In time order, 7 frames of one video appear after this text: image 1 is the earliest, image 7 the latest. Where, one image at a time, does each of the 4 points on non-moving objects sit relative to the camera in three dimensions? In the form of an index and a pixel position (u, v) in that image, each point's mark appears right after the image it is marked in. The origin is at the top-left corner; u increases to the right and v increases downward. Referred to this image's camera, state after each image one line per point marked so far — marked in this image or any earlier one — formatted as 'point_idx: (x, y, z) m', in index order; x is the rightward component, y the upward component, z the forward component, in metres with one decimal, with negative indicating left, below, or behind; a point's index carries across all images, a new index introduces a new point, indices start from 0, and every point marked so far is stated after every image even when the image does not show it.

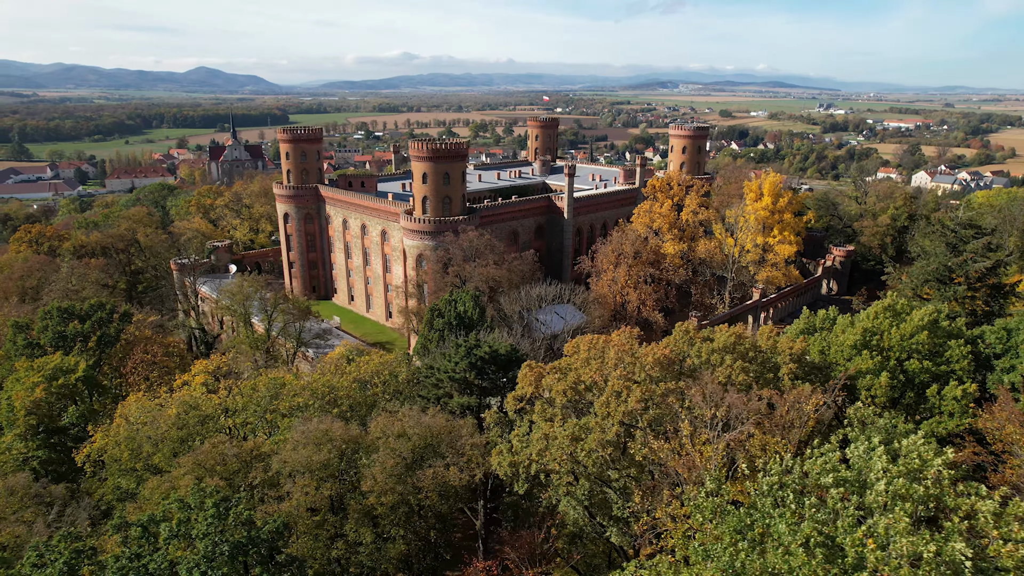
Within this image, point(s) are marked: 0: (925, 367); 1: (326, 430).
0: (+12.5, -2.4, +18.7) m
1: (-5.7, -4.3, +19.1) m
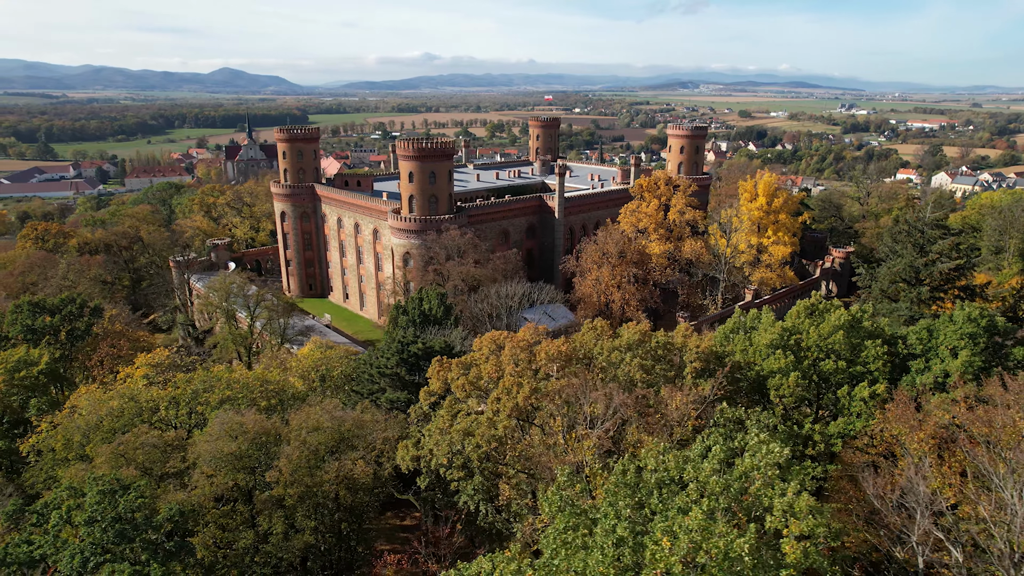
0: (+9.7, -2.4, +18.5) m
1: (-8.5, -4.2, +19.4) m
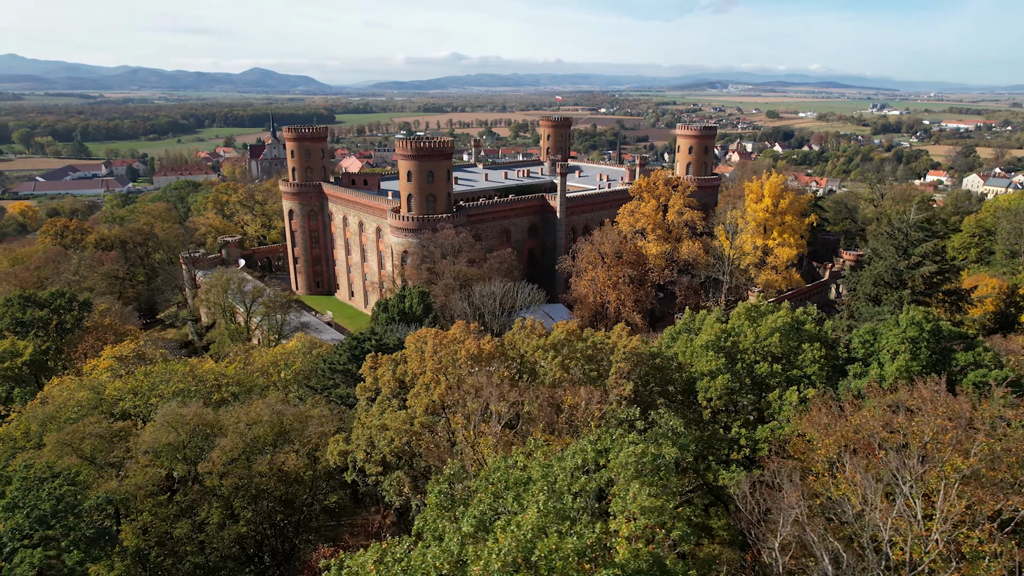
0: (+7.6, -2.4, +18.2) m
1: (-10.5, -4.0, +19.8) m
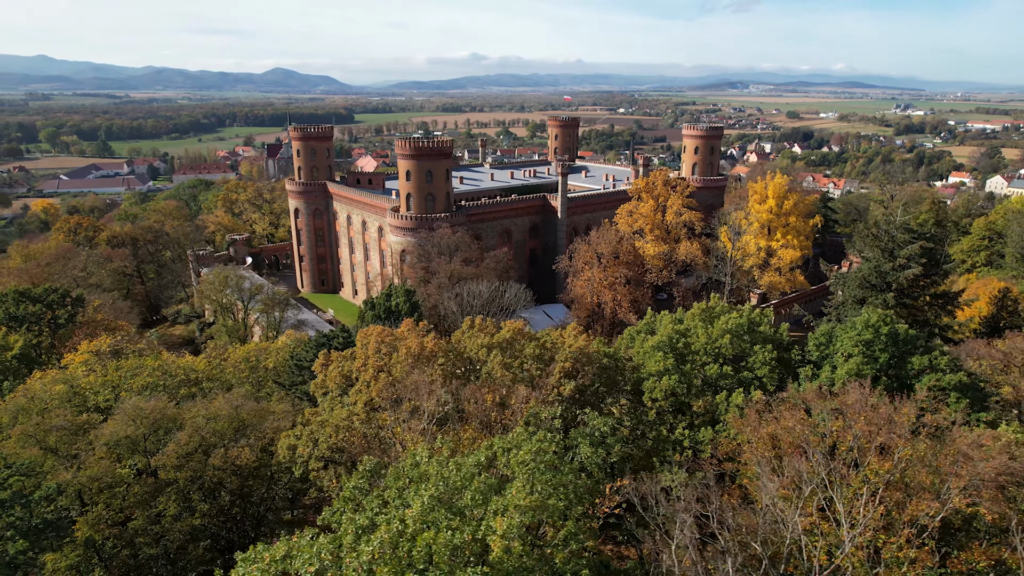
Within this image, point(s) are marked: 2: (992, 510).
0: (+6.1, -2.4, +18.0) m
1: (-12.0, -3.8, +20.1) m
2: (+9.3, -4.4, +12.3) m
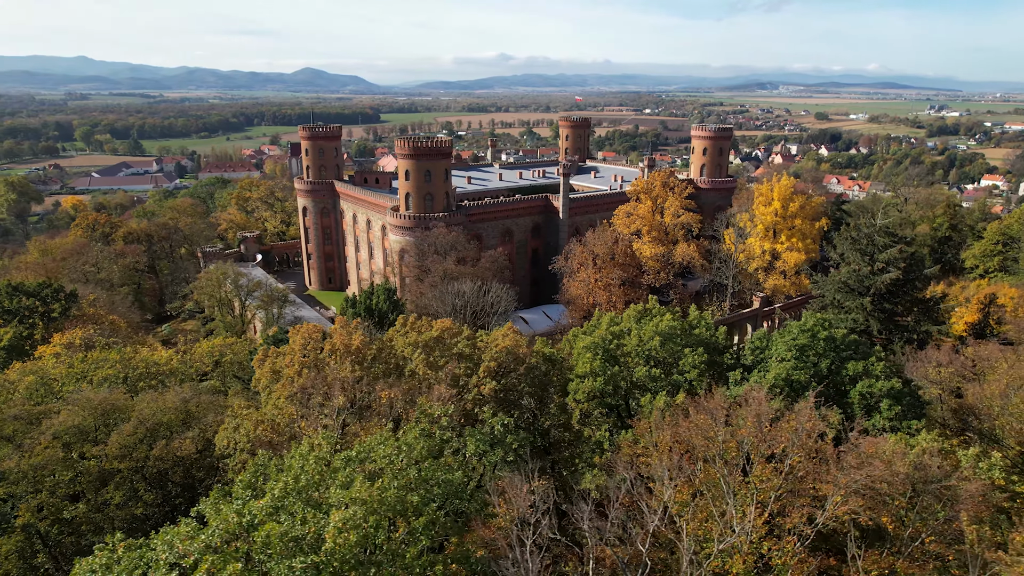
0: (+4.0, -2.5, +17.9) m
1: (-14.0, -3.7, +20.7) m
2: (+7.0, -4.5, +12.1) m
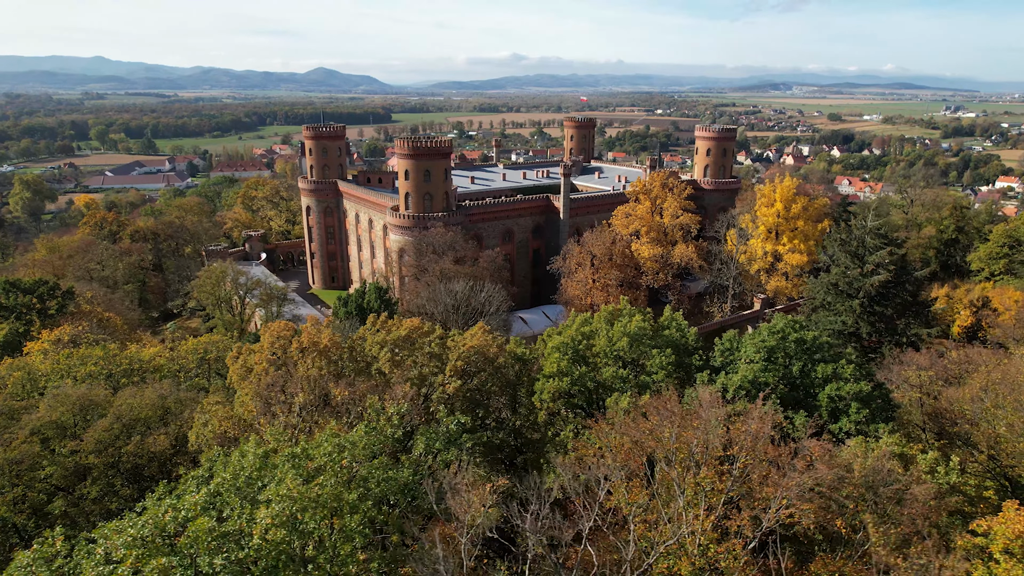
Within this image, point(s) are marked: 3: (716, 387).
0: (+3.1, -2.5, +17.9) m
1: (-14.9, -3.6, +21.0) m
2: (+6.0, -4.5, +12.0) m
3: (+5.8, -2.8, +17.6) m
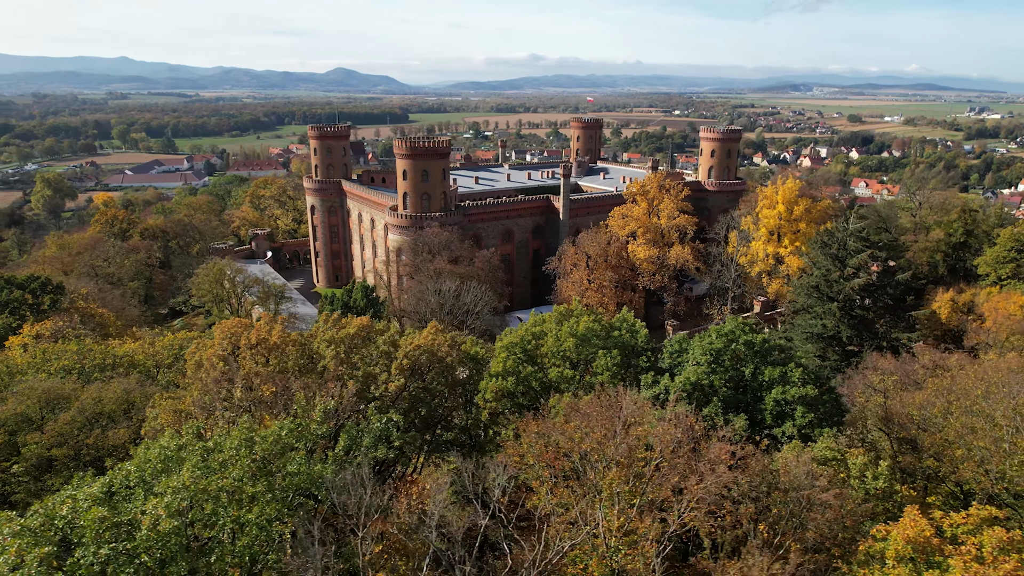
0: (+1.6, -2.5, +17.9) m
1: (-16.4, -3.4, +21.4) m
2: (+4.2, -4.5, +12.0) m
3: (+4.3, -2.8, +17.6) m
